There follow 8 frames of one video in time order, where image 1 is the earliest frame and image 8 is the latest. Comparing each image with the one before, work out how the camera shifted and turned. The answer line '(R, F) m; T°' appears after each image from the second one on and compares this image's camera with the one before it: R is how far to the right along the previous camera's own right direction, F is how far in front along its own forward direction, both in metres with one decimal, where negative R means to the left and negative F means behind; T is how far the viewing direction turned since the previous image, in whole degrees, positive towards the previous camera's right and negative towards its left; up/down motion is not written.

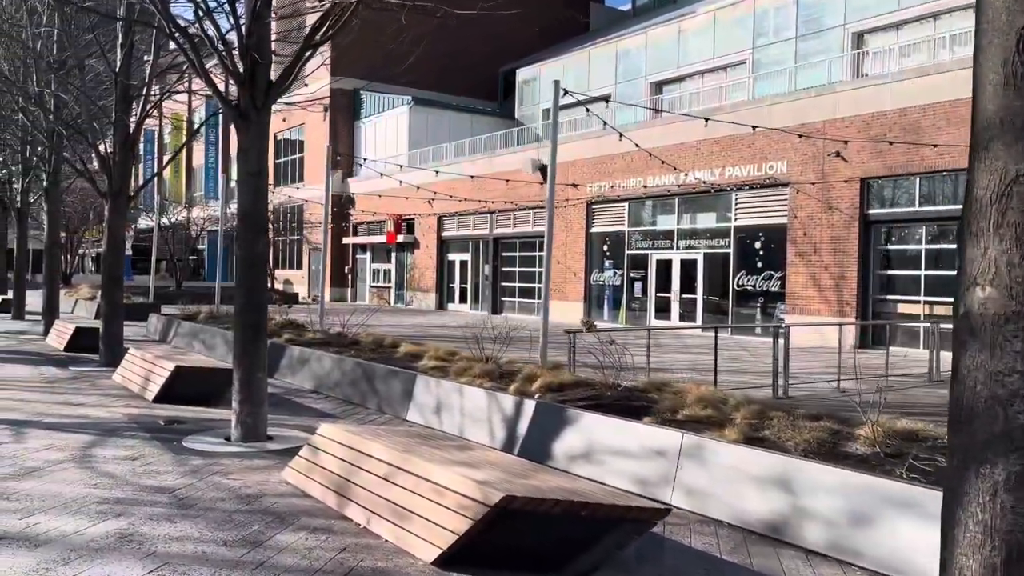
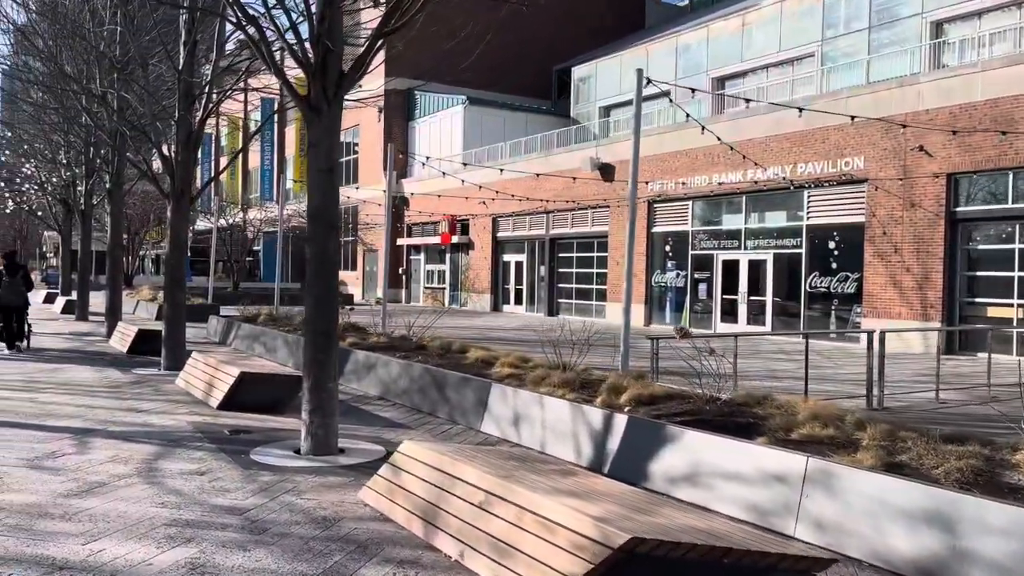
(-0.3, +0.5) m; -3°
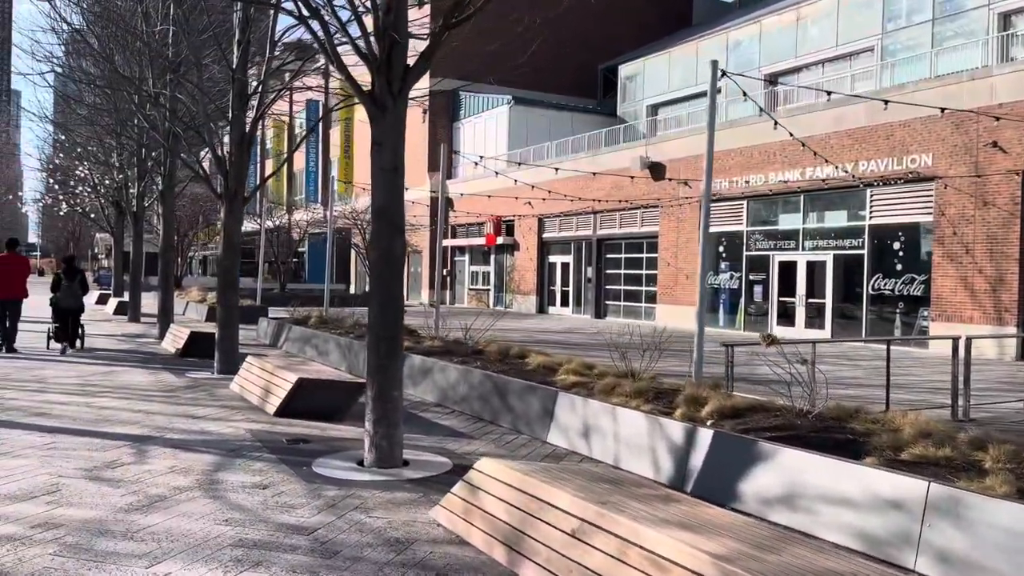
(-0.2, +0.3) m; -3°
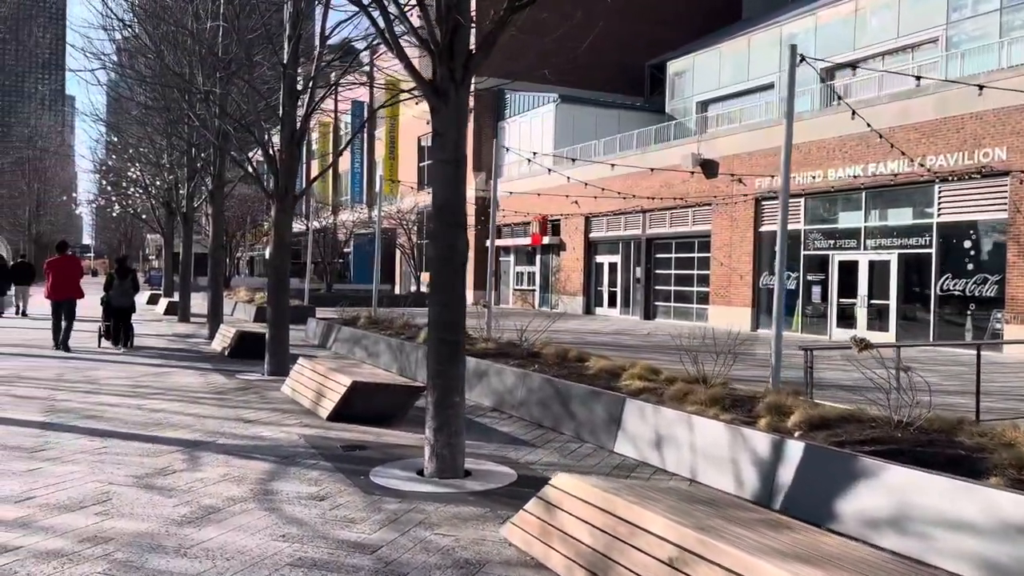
(-0.2, +0.4) m; -3°
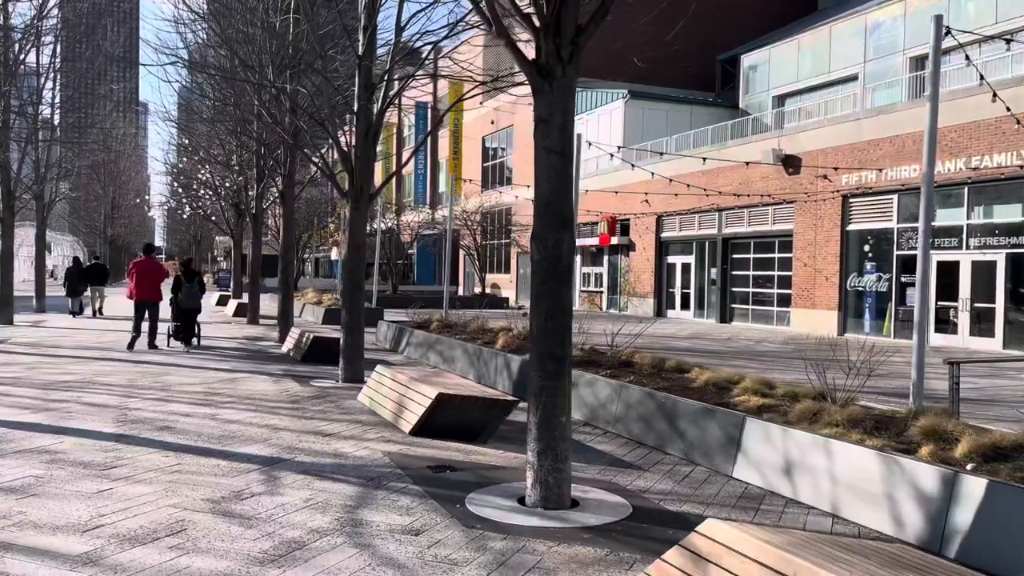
(-0.3, +0.6) m; -4°
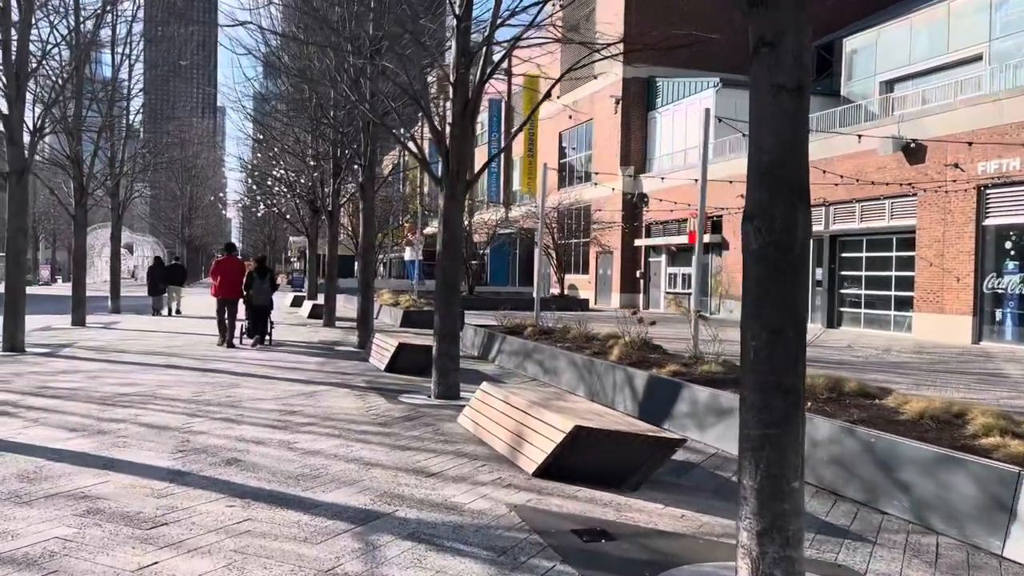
(-0.6, +1.5) m; -5°
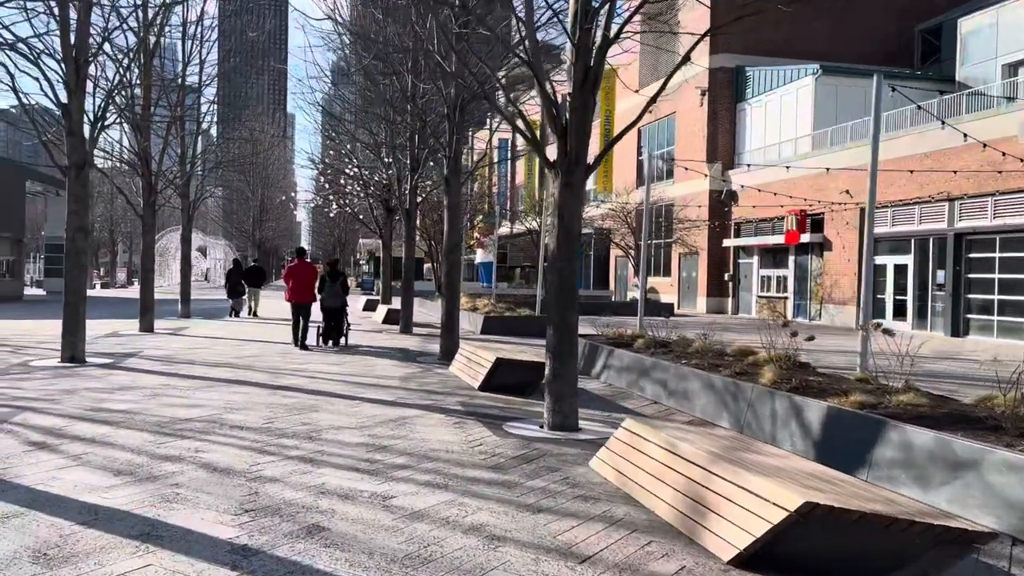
(-0.6, +1.6) m; -4°
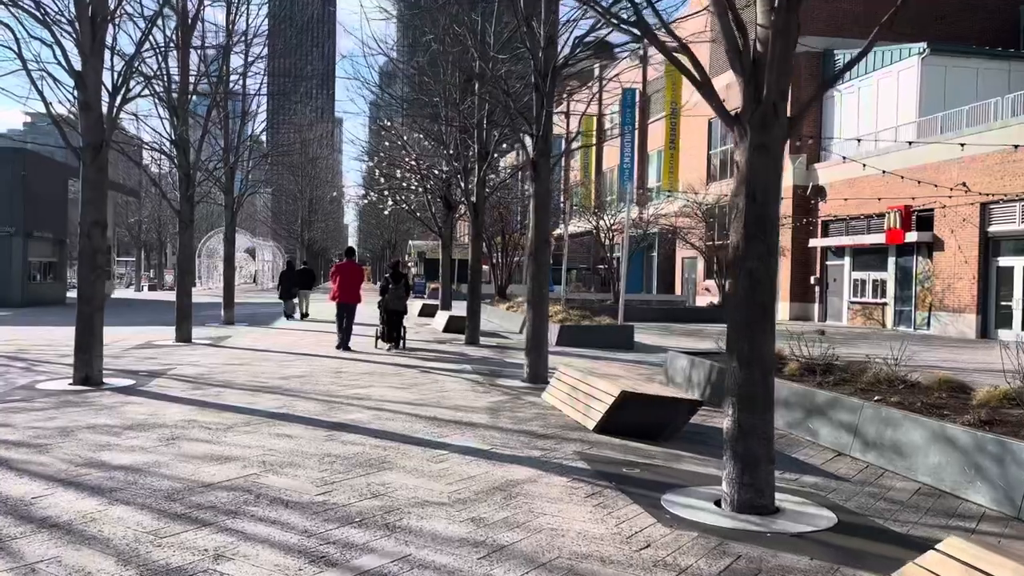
(-0.7, +2.3) m; -3°
